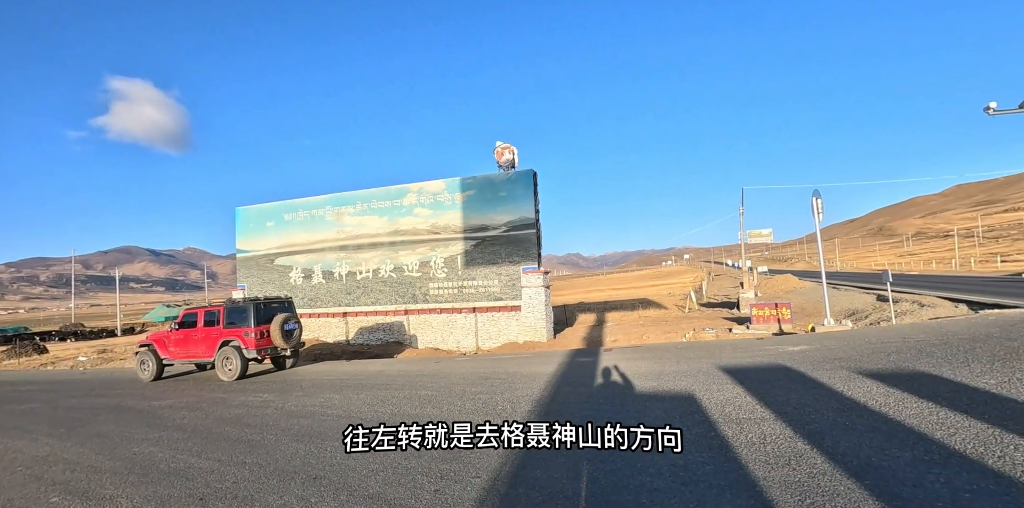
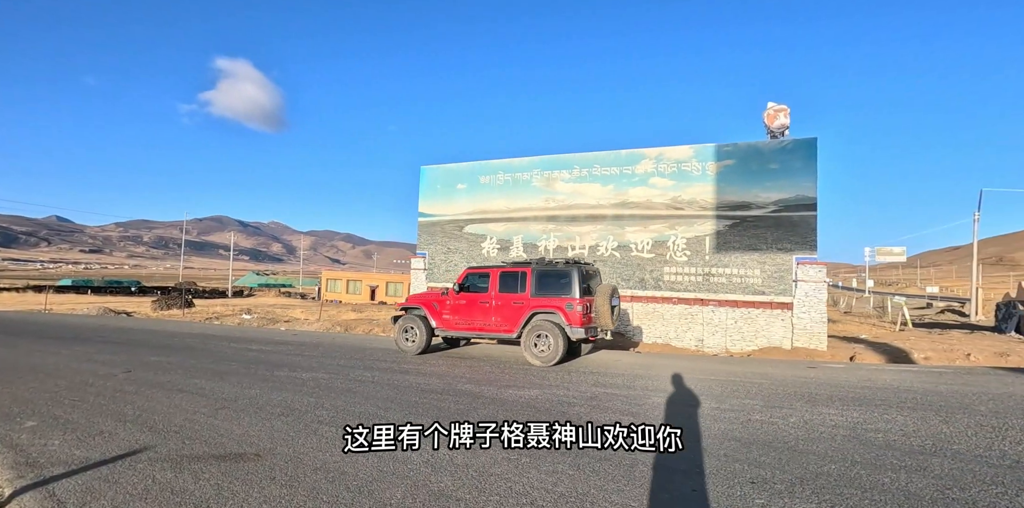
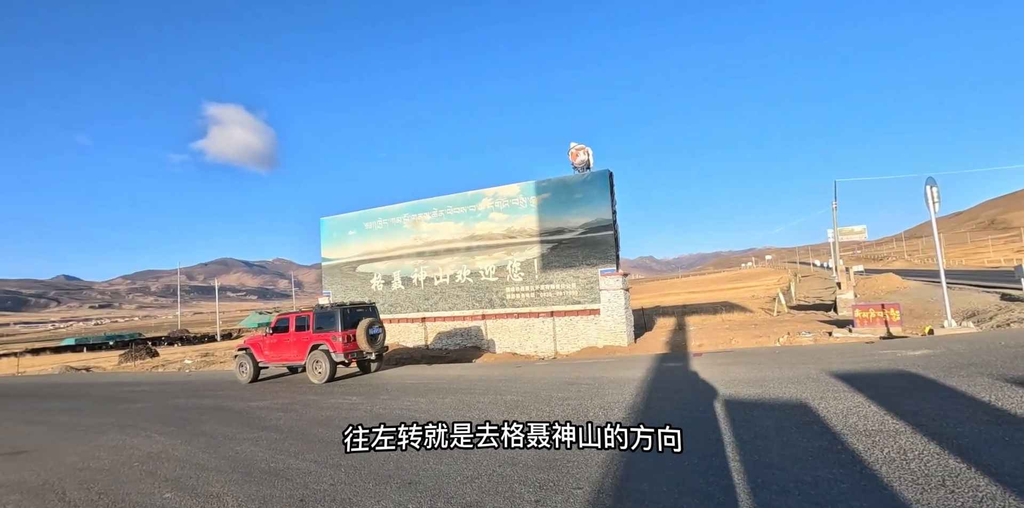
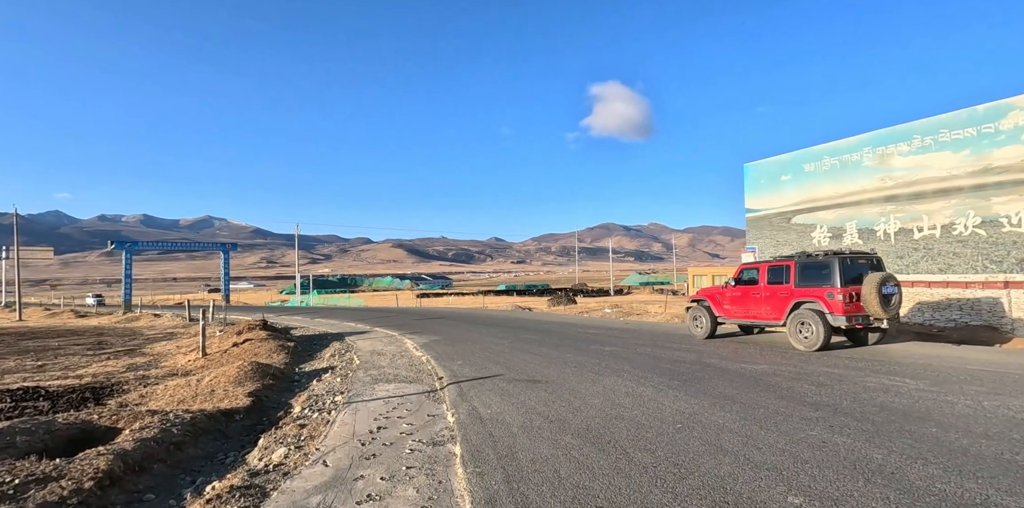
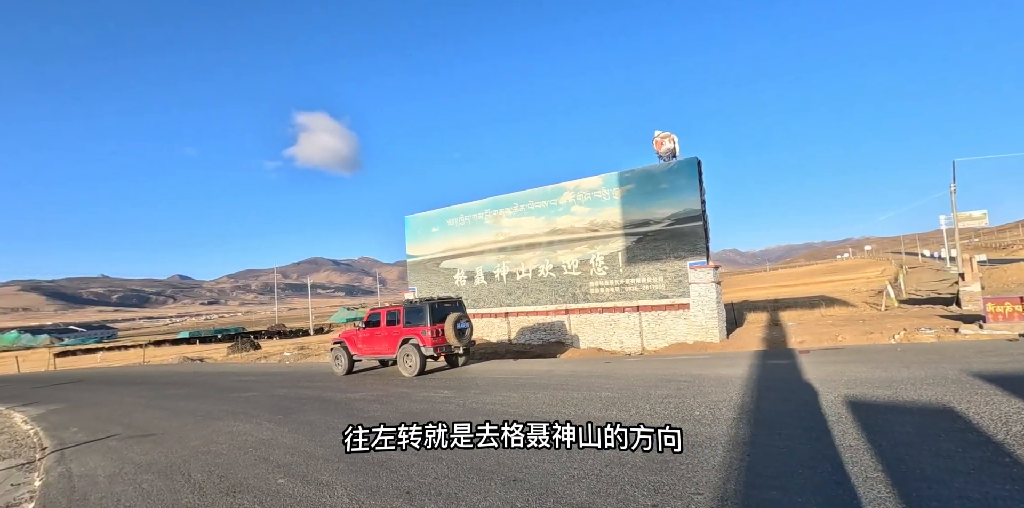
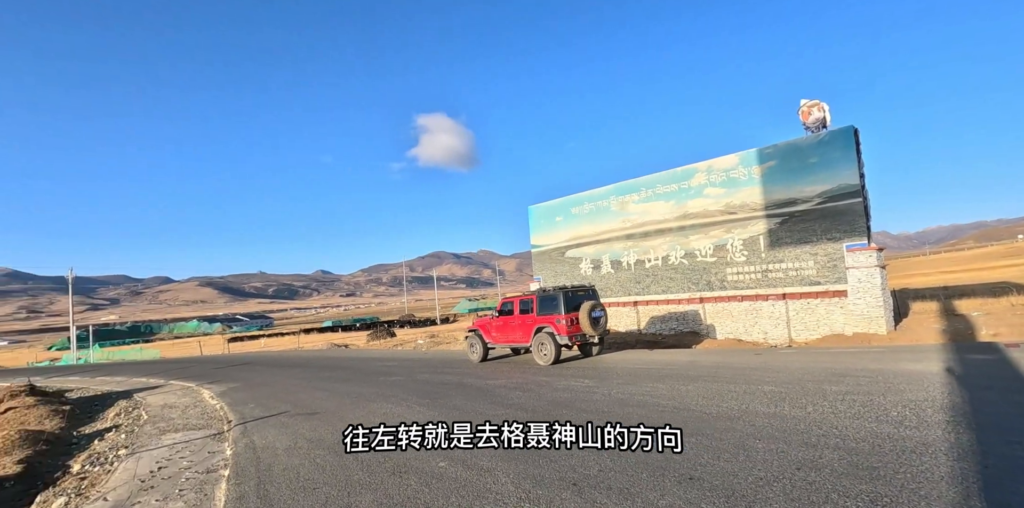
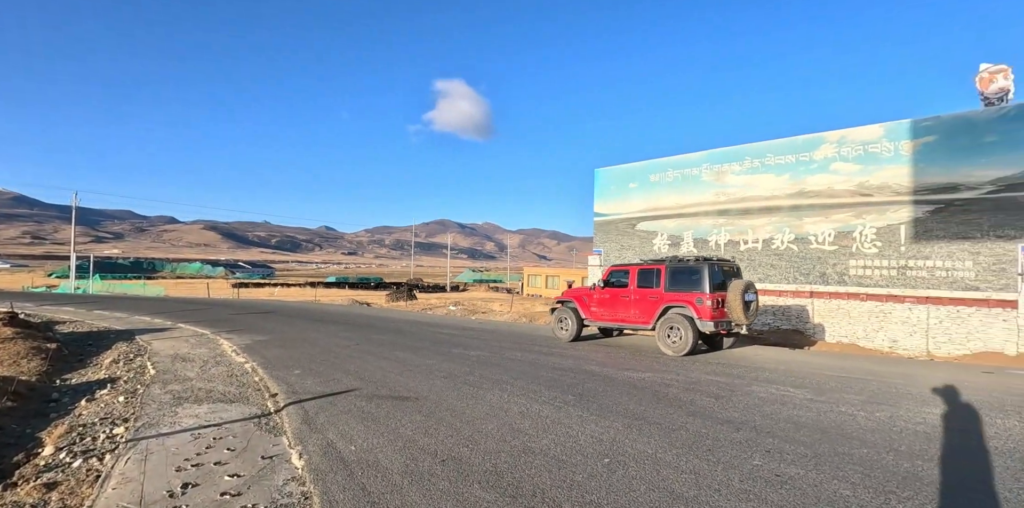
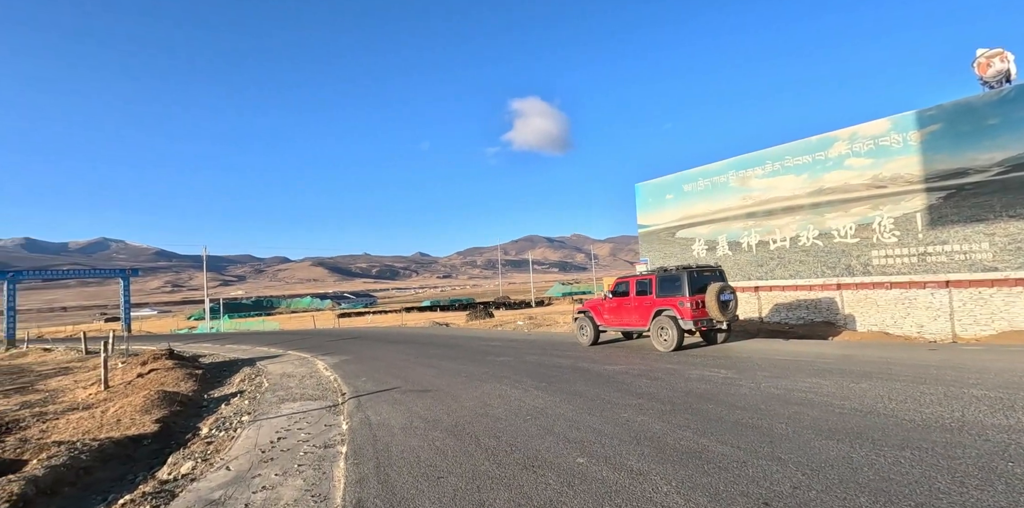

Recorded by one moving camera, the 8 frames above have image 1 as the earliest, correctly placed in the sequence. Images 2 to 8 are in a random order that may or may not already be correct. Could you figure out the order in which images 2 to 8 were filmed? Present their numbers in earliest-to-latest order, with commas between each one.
3, 5, 6, 8, 4, 7, 2
